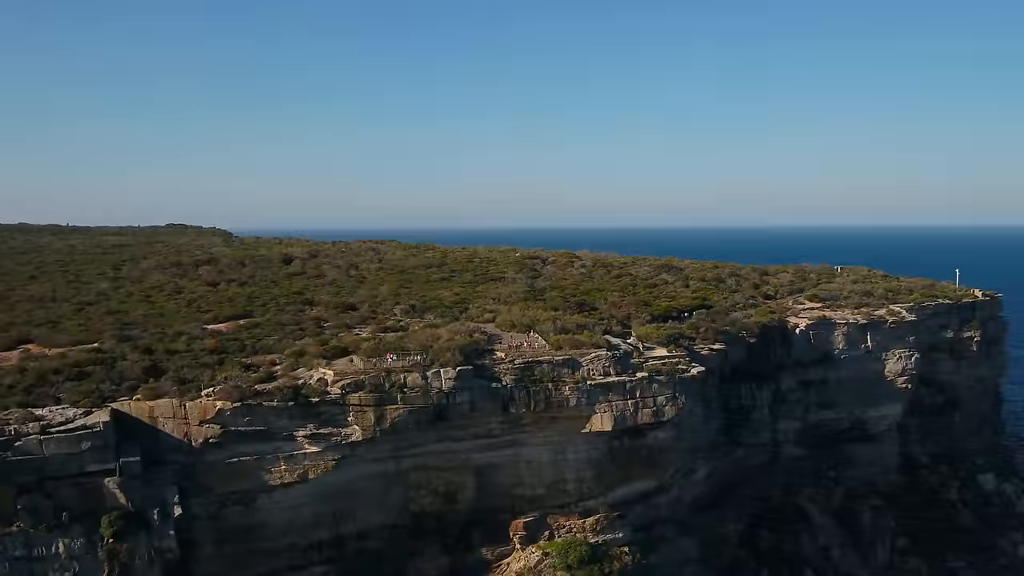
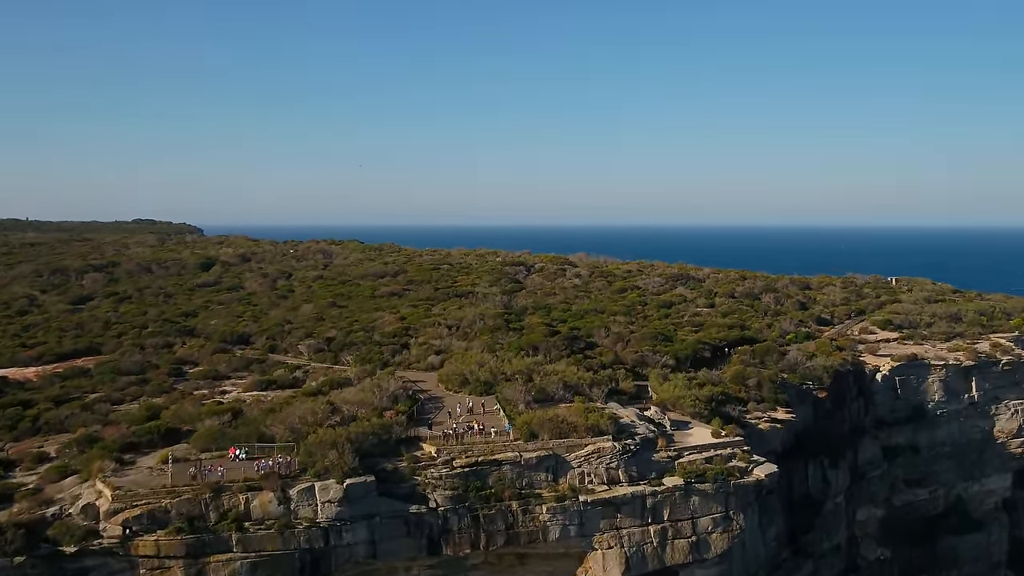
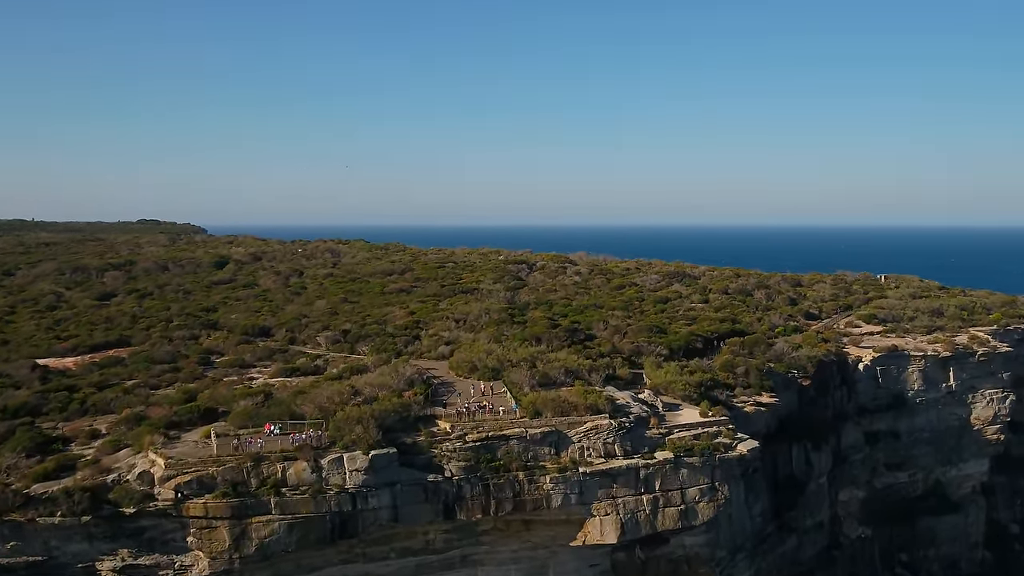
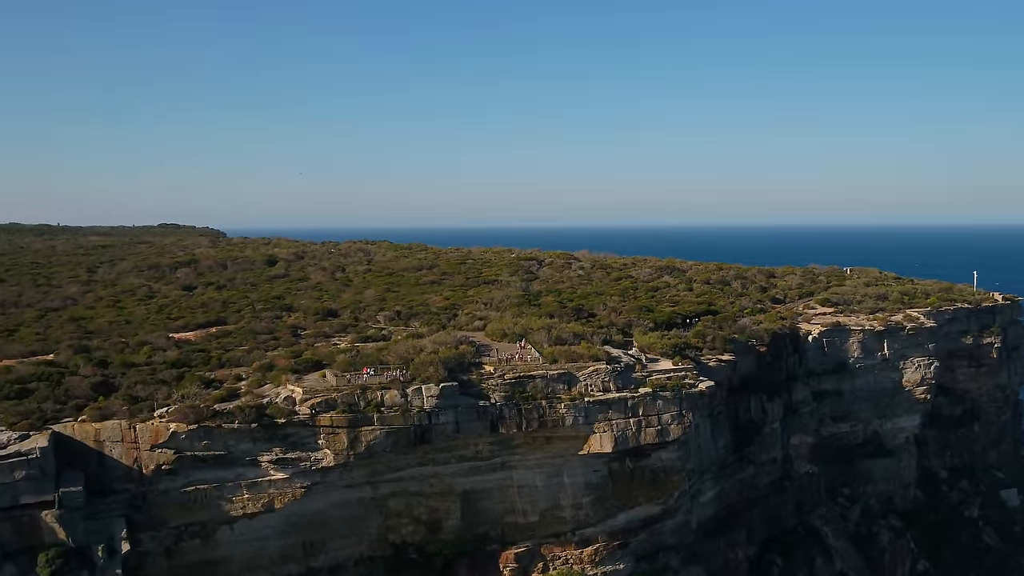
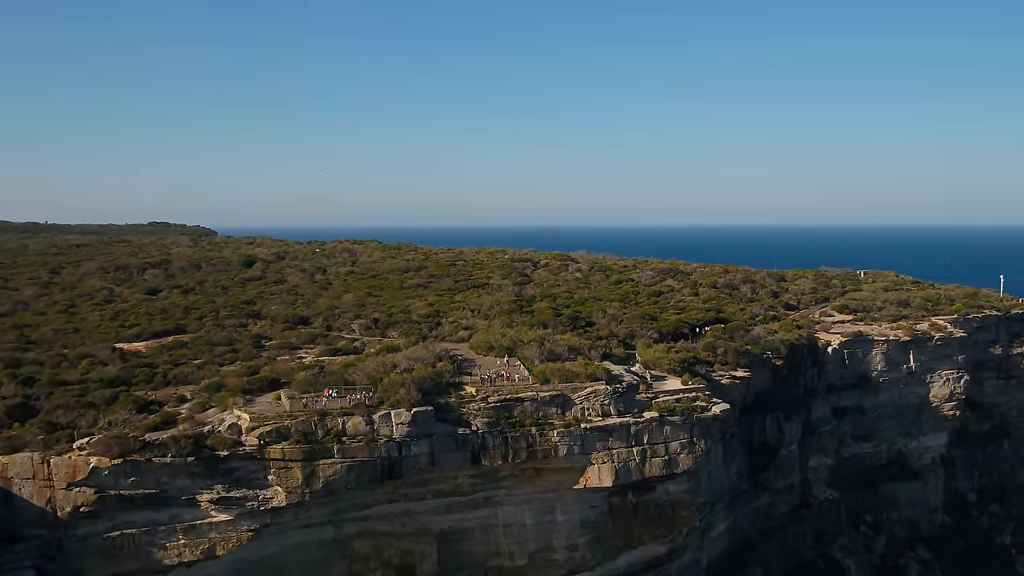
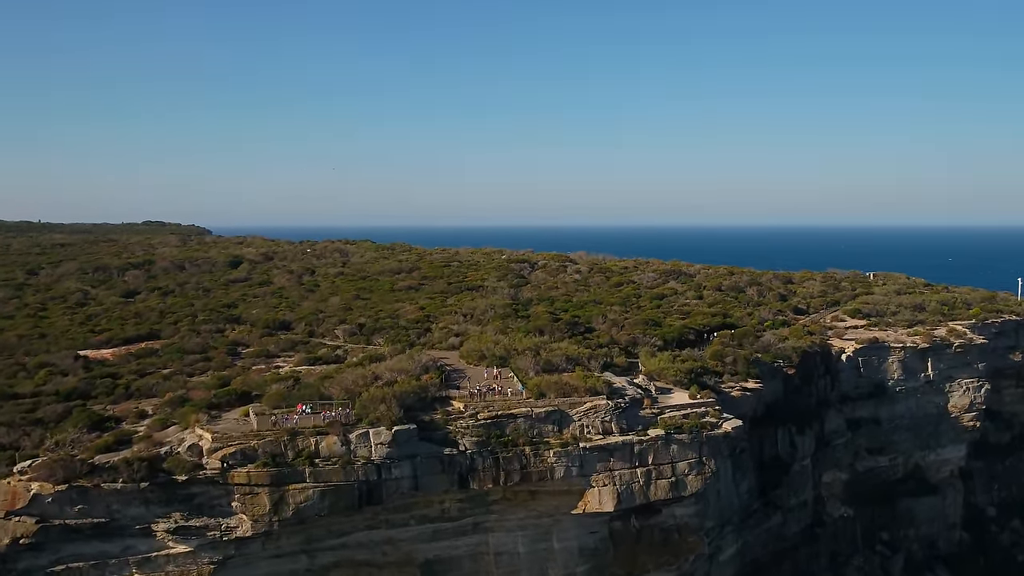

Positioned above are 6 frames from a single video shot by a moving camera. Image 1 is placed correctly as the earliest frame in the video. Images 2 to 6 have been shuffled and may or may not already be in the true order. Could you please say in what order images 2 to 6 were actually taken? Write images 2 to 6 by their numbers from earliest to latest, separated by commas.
4, 5, 6, 3, 2
